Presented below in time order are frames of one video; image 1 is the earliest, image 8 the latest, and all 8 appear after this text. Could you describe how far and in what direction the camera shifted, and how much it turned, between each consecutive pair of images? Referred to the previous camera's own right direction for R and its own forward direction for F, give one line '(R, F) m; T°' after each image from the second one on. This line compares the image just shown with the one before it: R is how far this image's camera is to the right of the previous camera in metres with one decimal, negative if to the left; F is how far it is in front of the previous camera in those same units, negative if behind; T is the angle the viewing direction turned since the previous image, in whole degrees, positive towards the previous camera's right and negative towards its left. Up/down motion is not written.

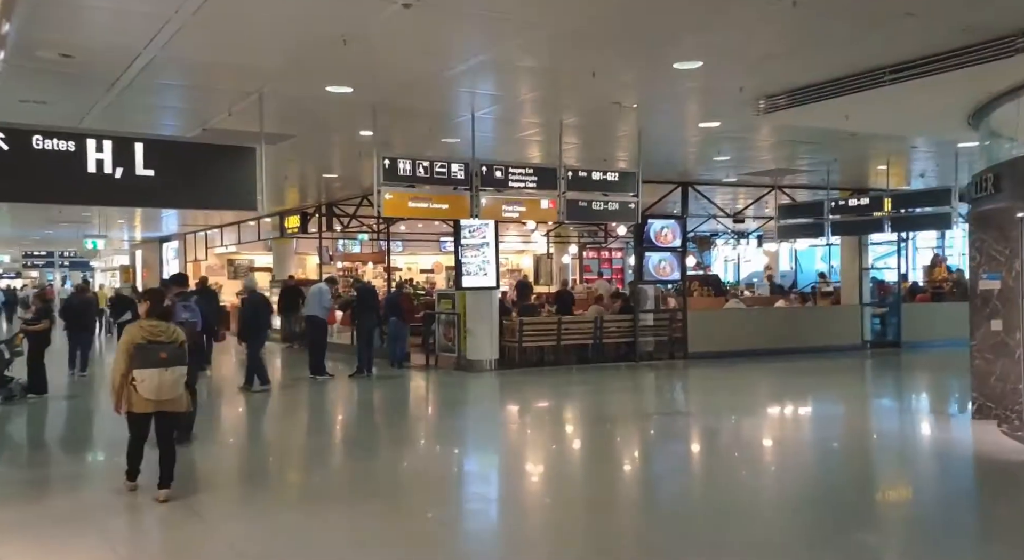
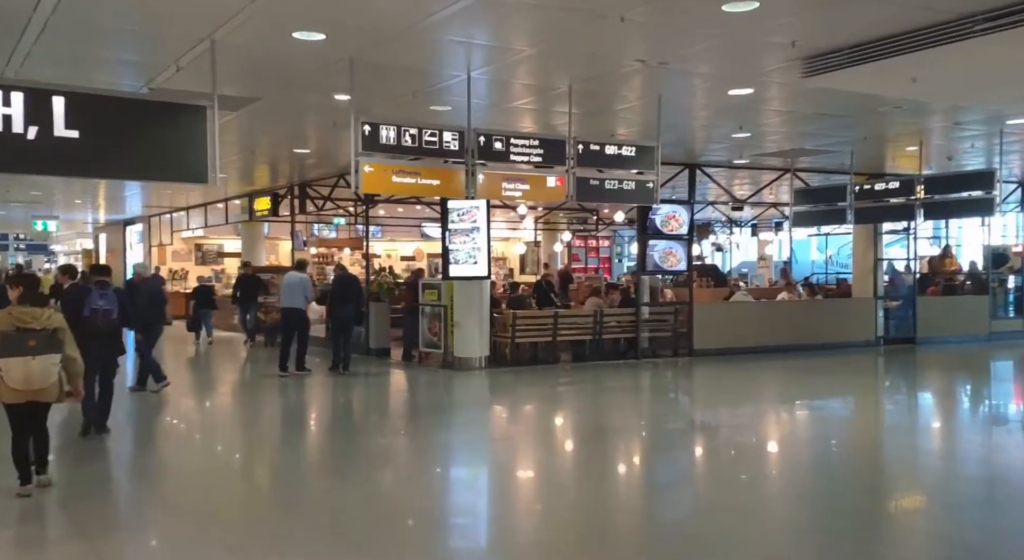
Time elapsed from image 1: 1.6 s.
(-0.2, +1.3) m; +1°
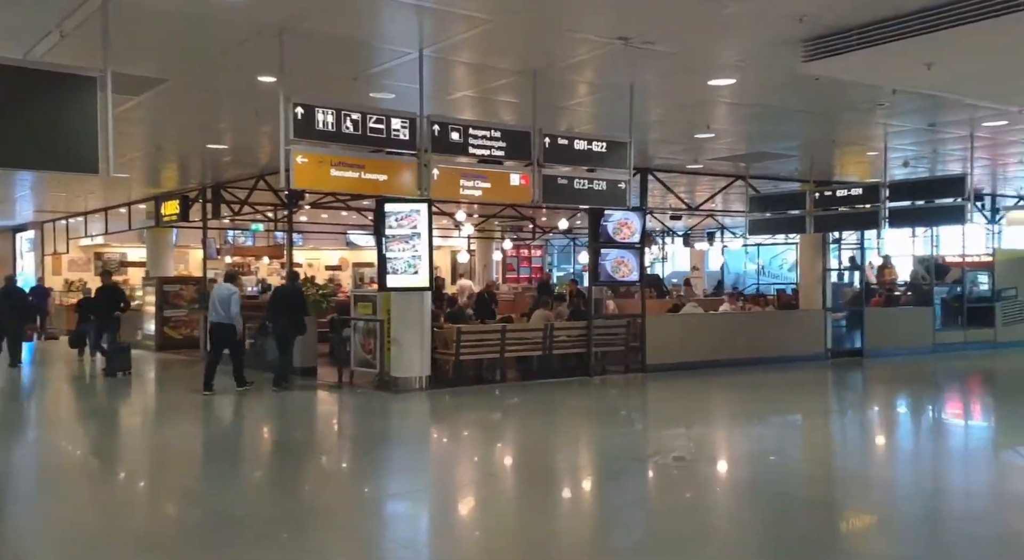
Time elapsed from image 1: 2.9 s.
(-0.3, +1.1) m; +5°
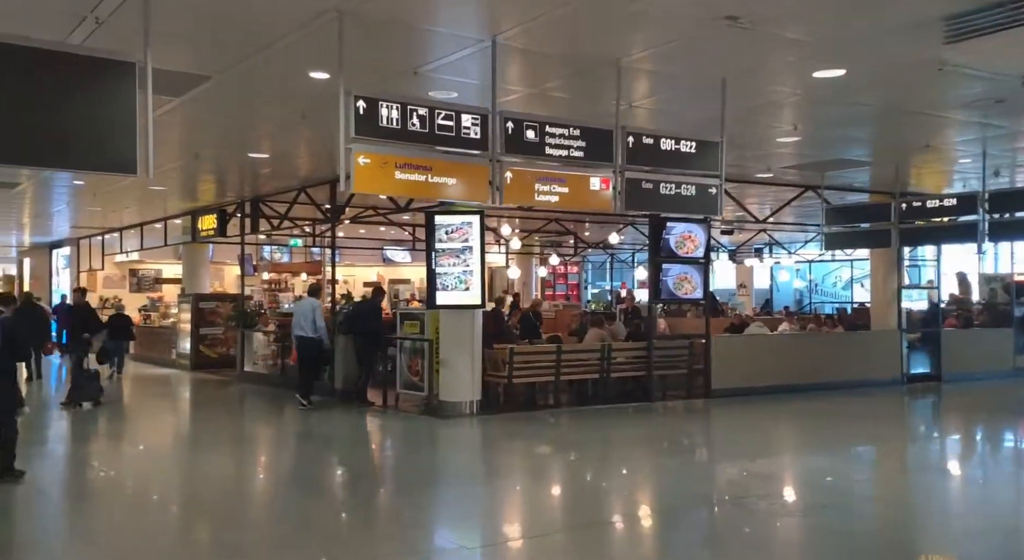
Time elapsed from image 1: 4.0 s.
(-0.3, +0.7) m; -2°
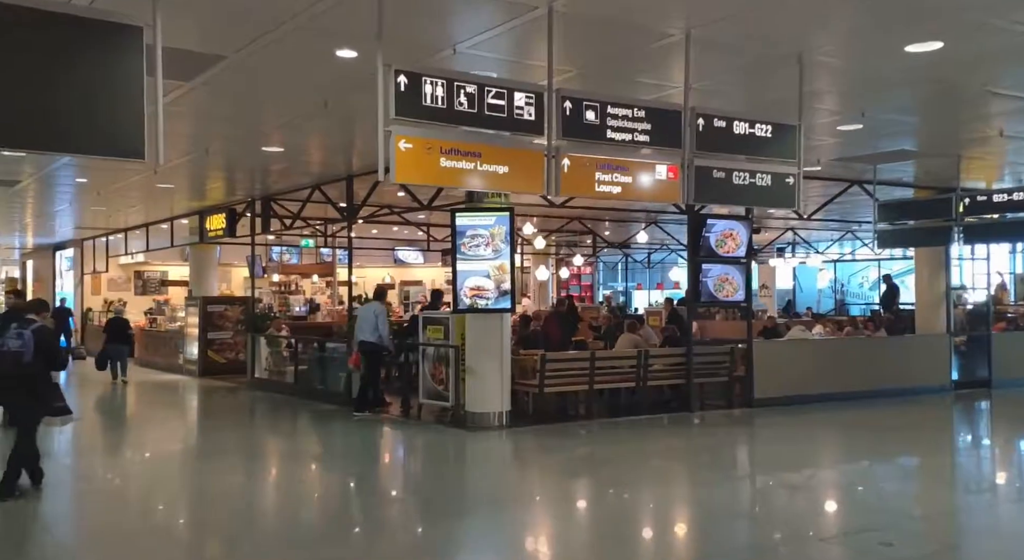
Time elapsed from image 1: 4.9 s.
(-0.3, +0.7) m; 0°
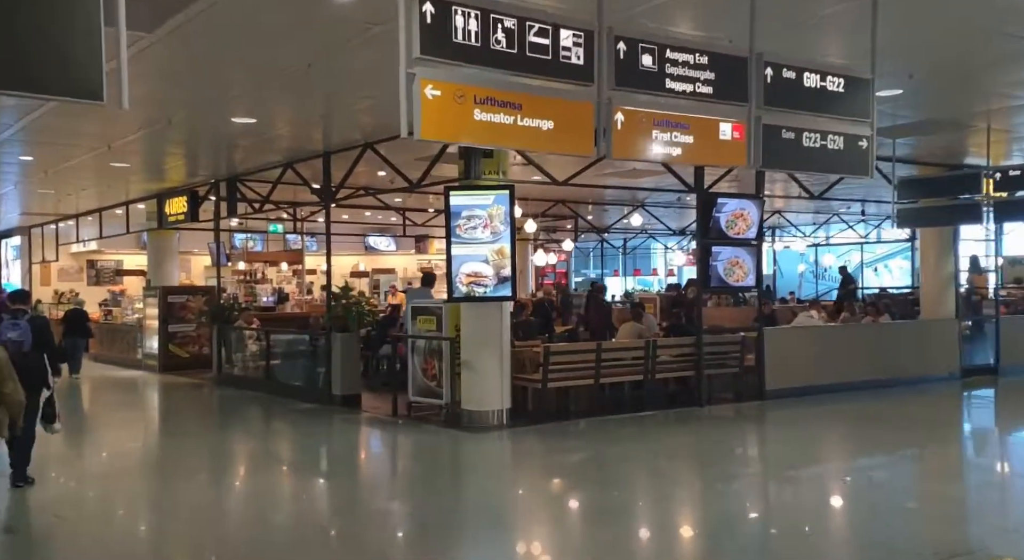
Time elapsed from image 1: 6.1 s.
(-0.3, +0.9) m; +2°
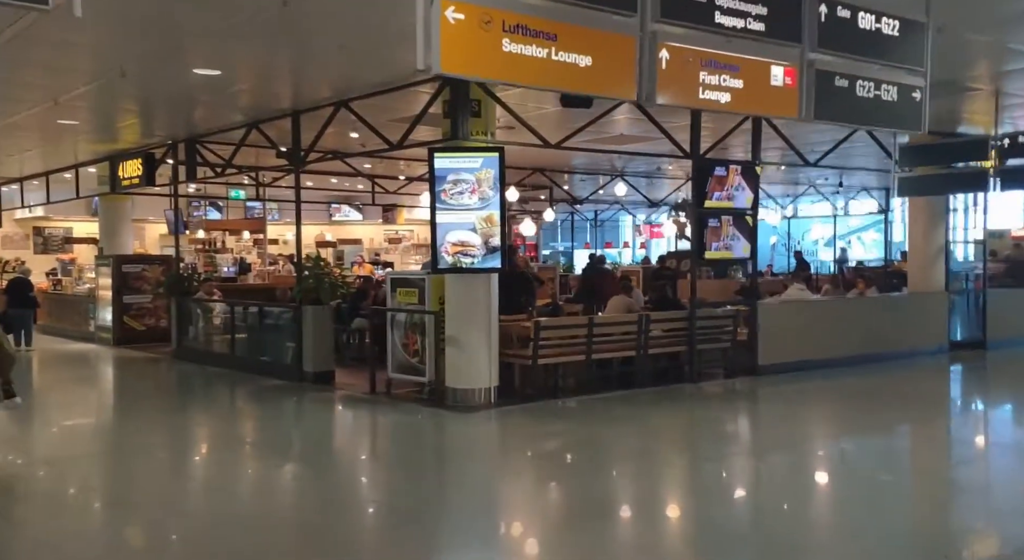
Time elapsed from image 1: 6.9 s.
(-0.2, +0.6) m; +2°
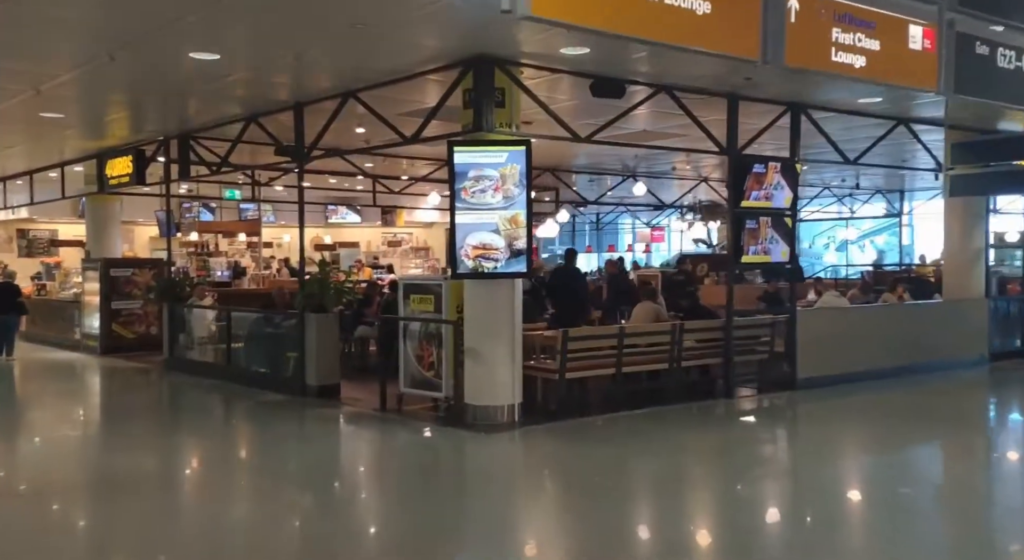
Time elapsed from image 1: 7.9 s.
(-0.3, +0.7) m; +1°
